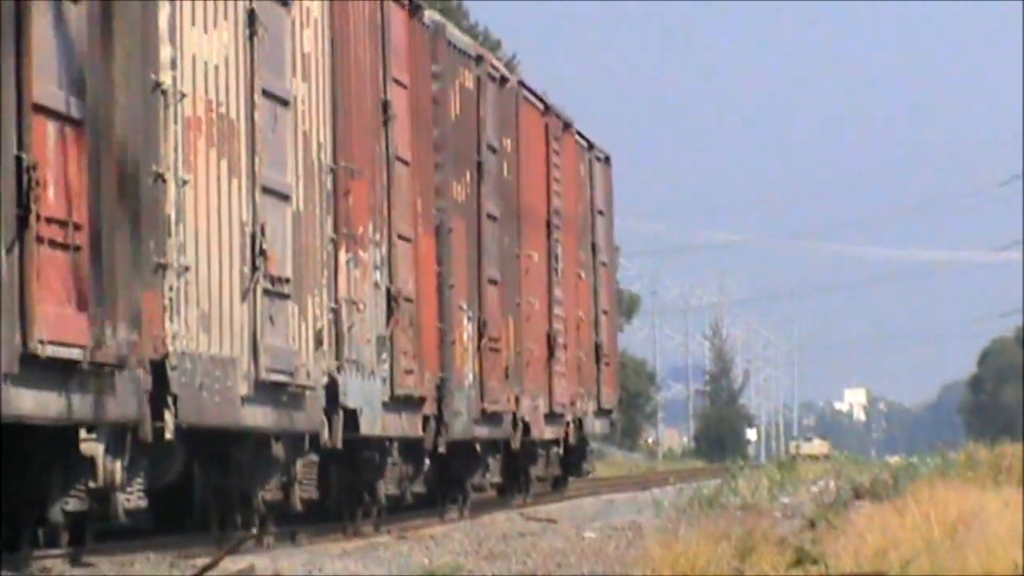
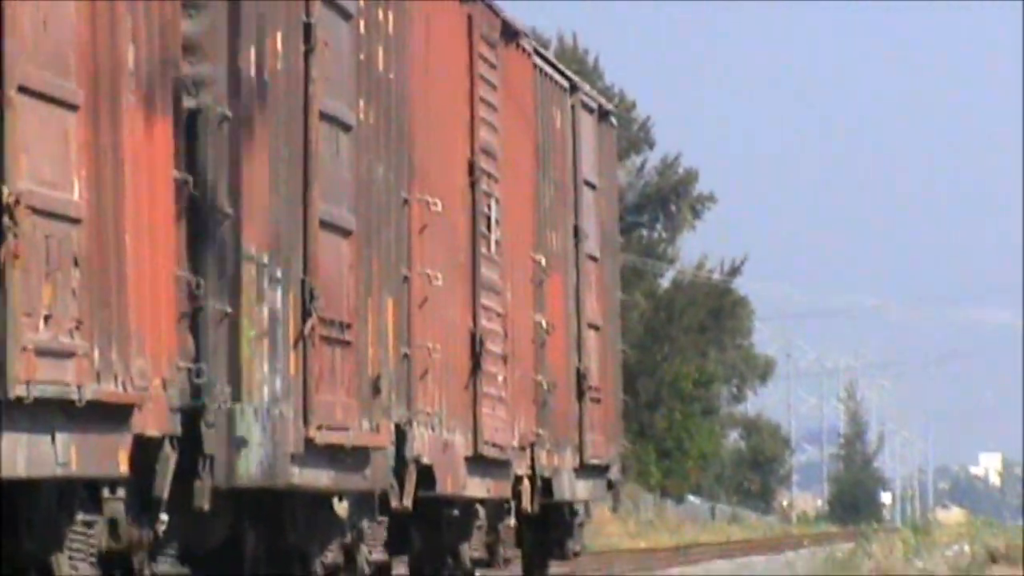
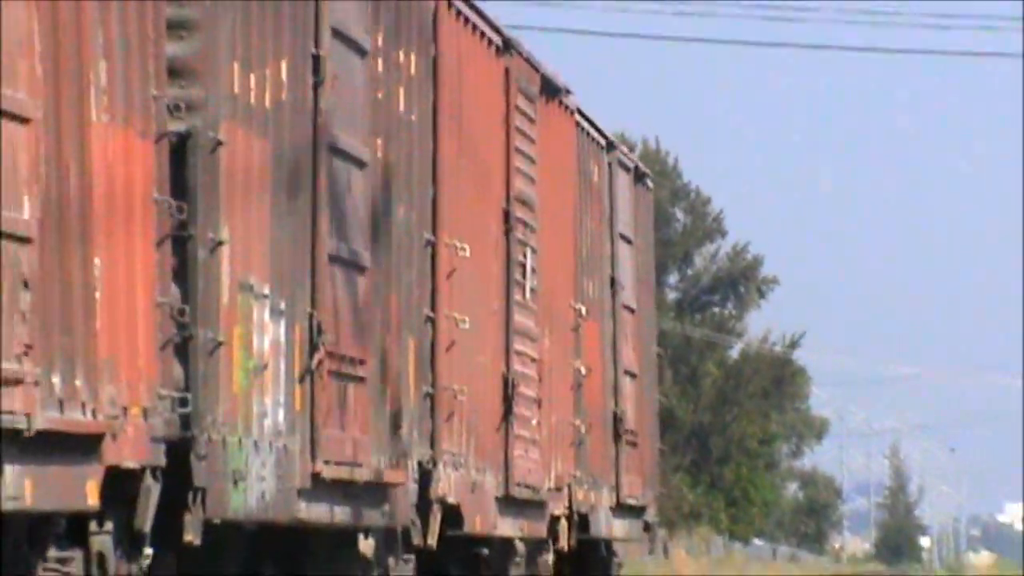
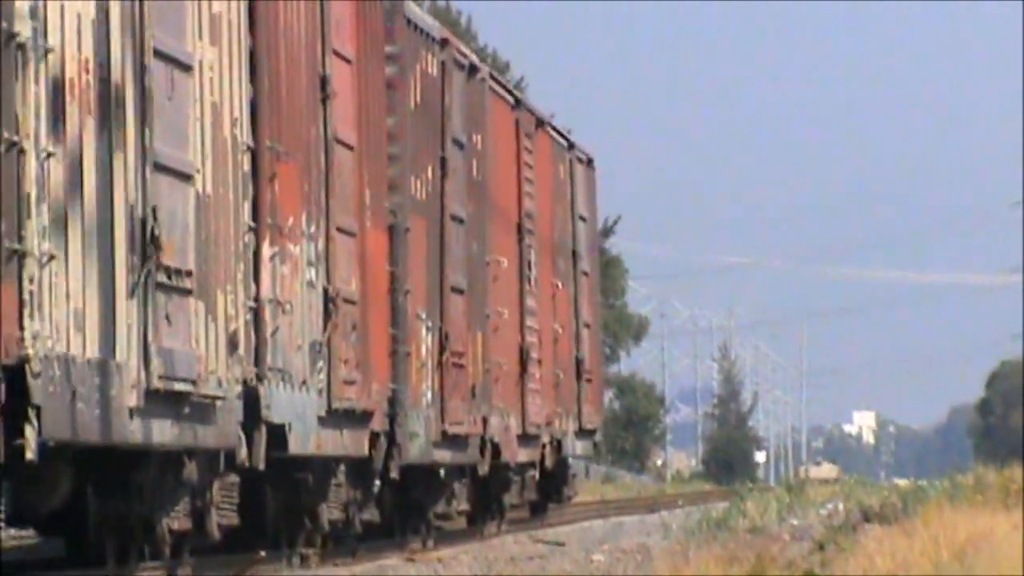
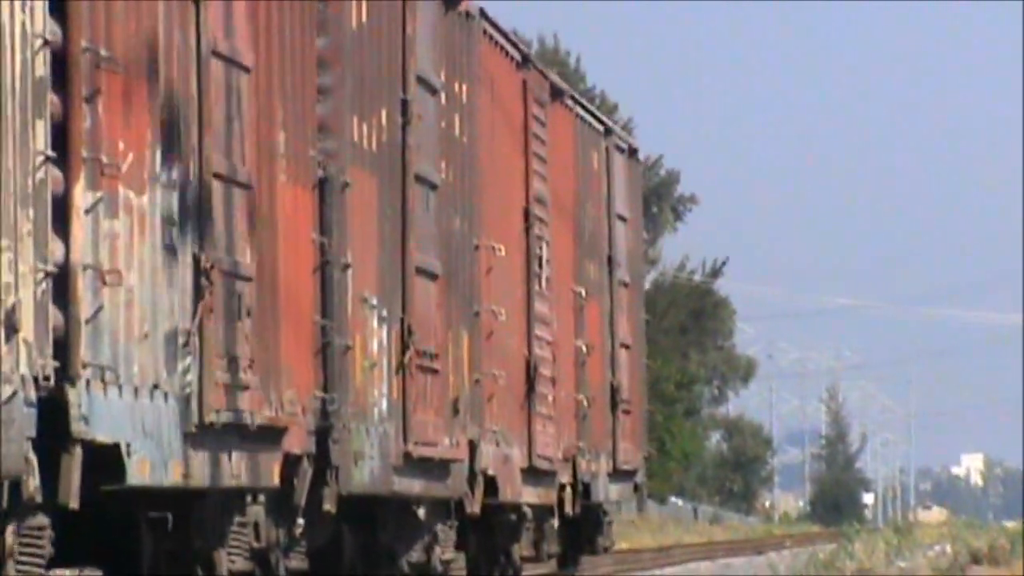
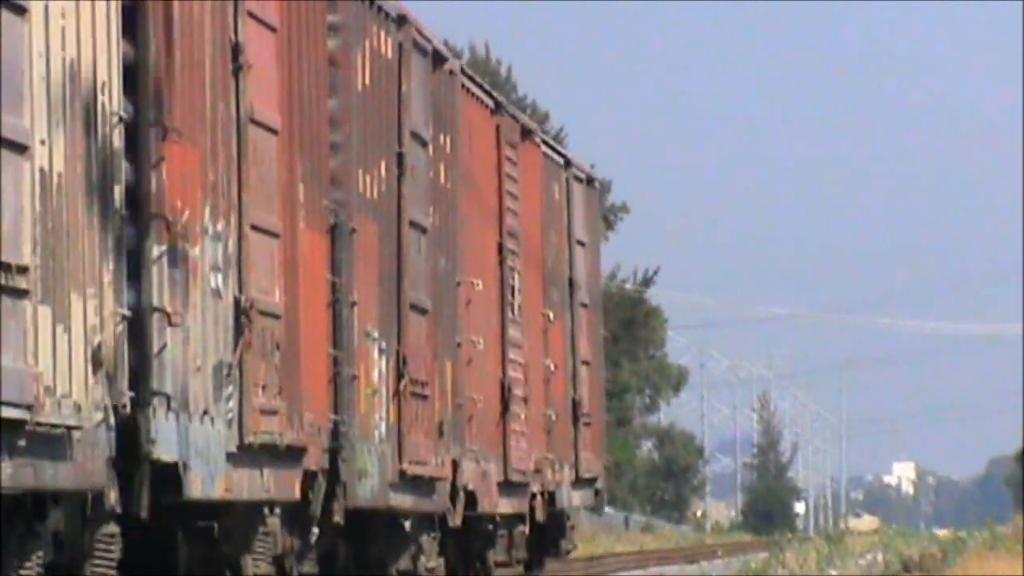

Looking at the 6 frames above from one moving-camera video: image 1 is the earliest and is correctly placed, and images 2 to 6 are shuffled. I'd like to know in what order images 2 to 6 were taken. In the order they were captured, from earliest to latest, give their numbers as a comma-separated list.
4, 6, 5, 2, 3
